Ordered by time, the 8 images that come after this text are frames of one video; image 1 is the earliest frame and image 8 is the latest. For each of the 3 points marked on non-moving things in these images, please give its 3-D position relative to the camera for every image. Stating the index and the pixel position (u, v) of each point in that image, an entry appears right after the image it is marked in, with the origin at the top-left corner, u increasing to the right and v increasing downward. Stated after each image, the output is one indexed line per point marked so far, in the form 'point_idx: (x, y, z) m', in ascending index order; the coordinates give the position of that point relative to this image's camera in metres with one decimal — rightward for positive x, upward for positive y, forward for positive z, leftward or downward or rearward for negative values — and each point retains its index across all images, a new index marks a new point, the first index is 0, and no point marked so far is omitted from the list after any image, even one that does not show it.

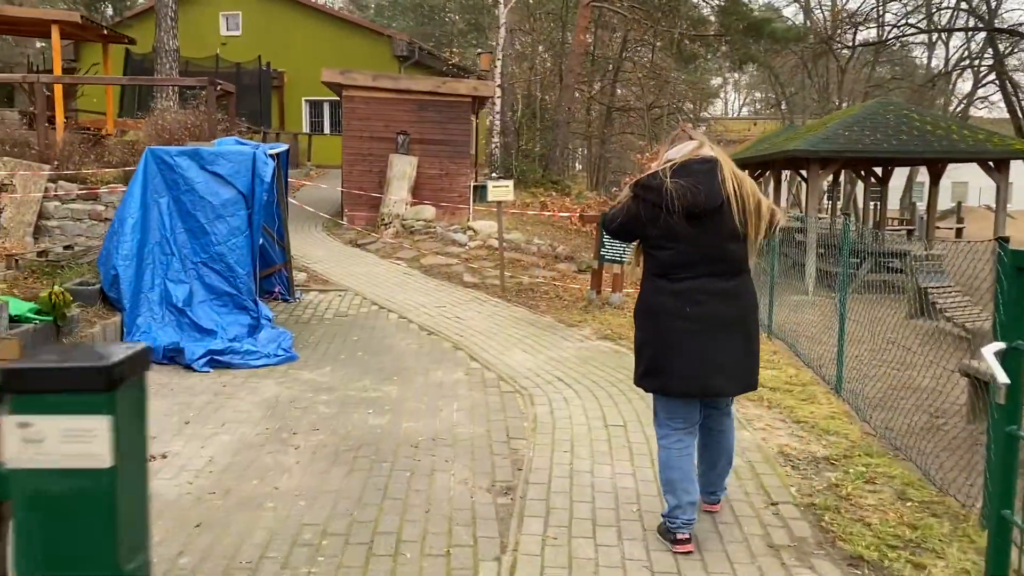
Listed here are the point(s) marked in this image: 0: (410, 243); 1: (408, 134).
0: (-1.4, +0.6, +11.9) m
1: (-1.7, +2.4, +13.9) m
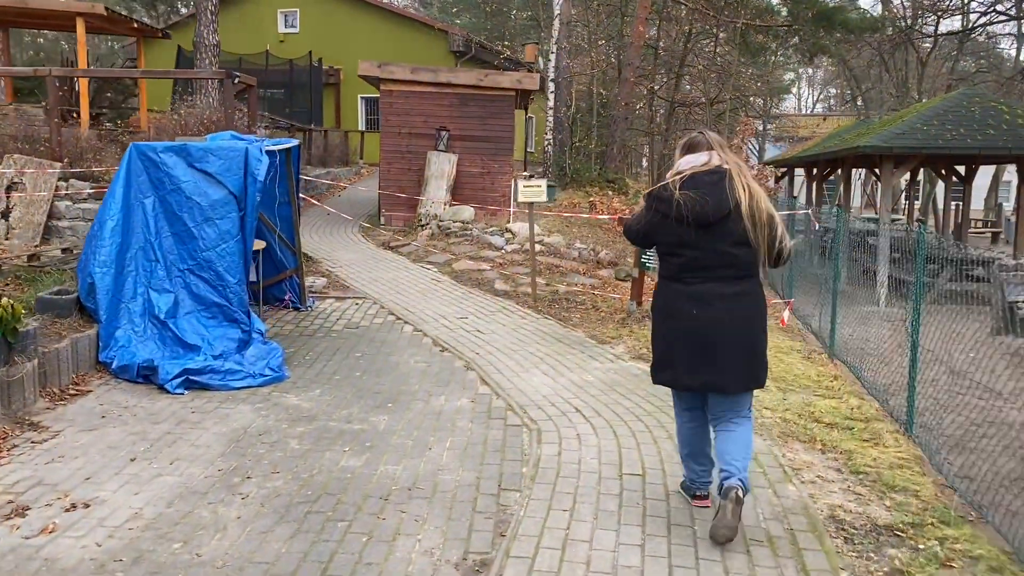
0: (-0.9, +0.5, +11.2) m
1: (-1.0, +2.4, +13.2) m
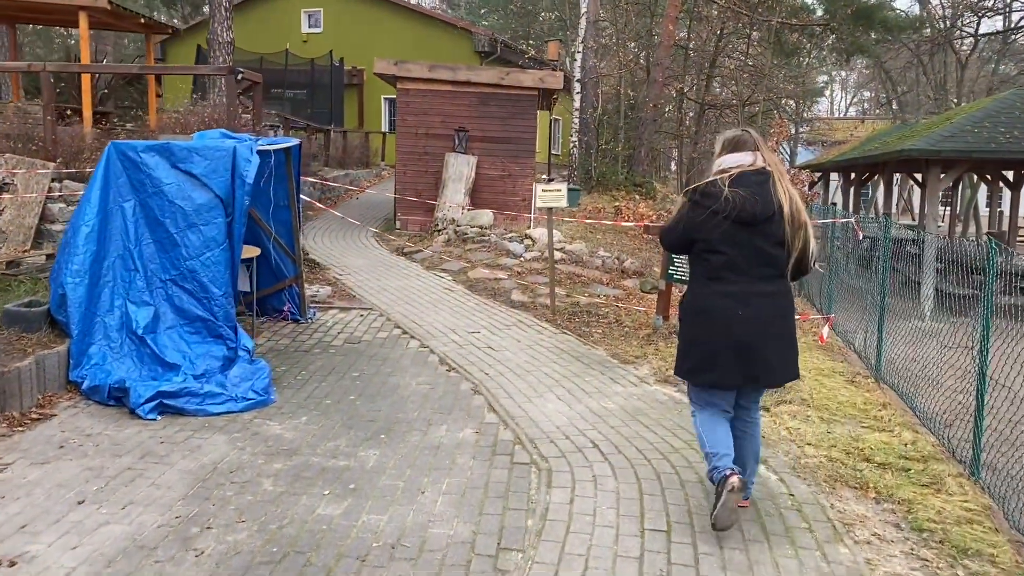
0: (-0.6, +0.4, +10.6) m
1: (-0.7, +2.3, +12.6) m
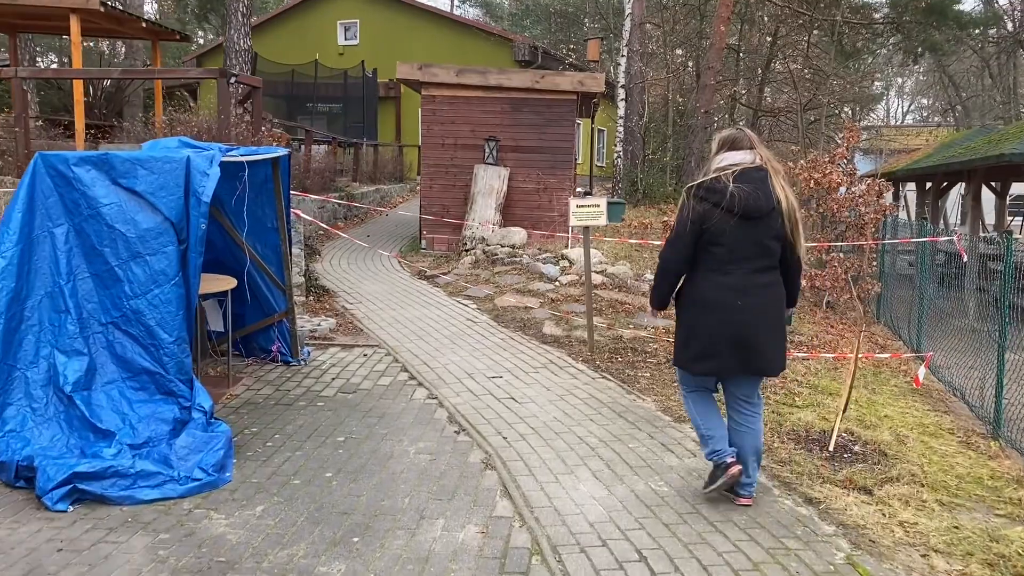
0: (-0.2, +0.1, +9.4) m
1: (-0.2, +1.9, +11.5) m
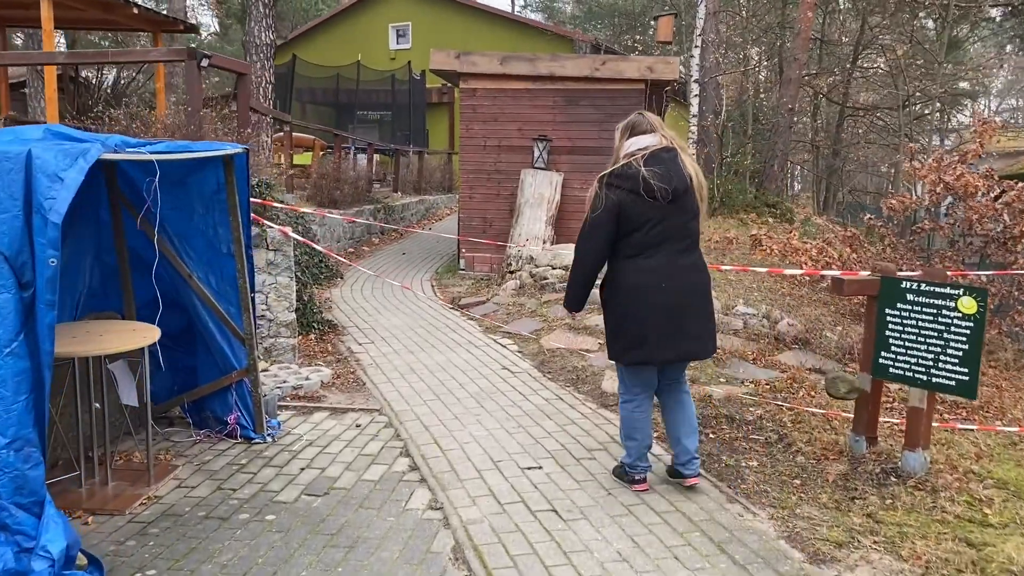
0: (+0.2, -0.1, +7.6) m
1: (+0.4, +1.6, +9.7) m
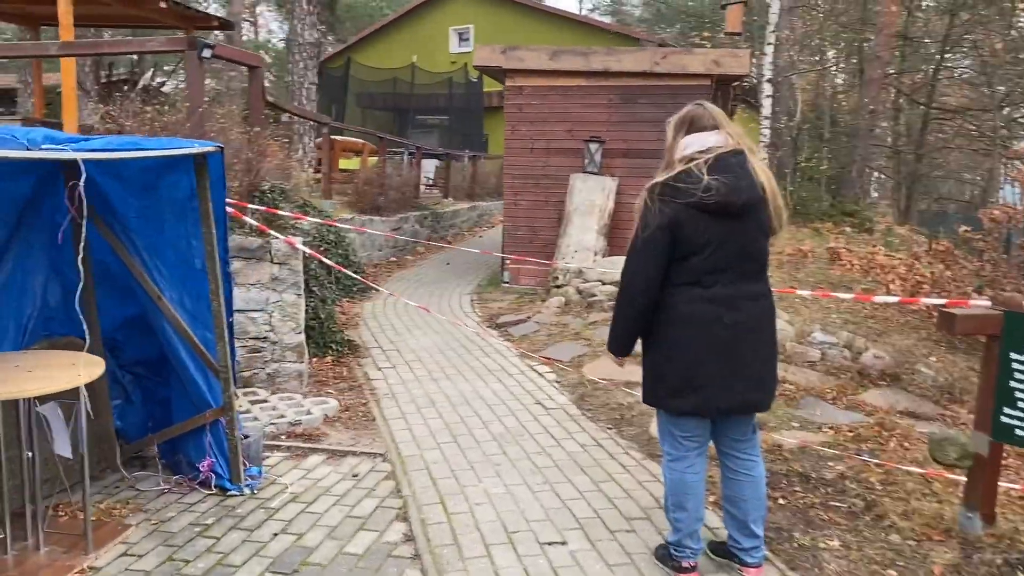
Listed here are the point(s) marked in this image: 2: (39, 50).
0: (+0.5, -0.3, +6.8) m
1: (+0.9, +1.5, +8.9) m
2: (-2.9, +1.5, +5.5) m
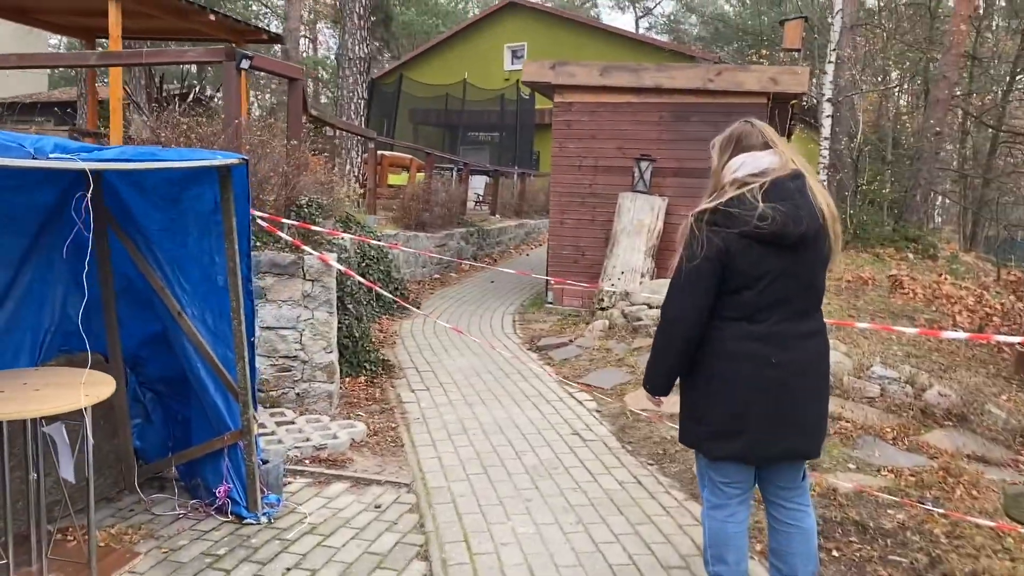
0: (+0.9, -0.5, +6.5) m
1: (+1.4, +1.2, +8.6) m
2: (-2.6, +1.4, +5.4) m
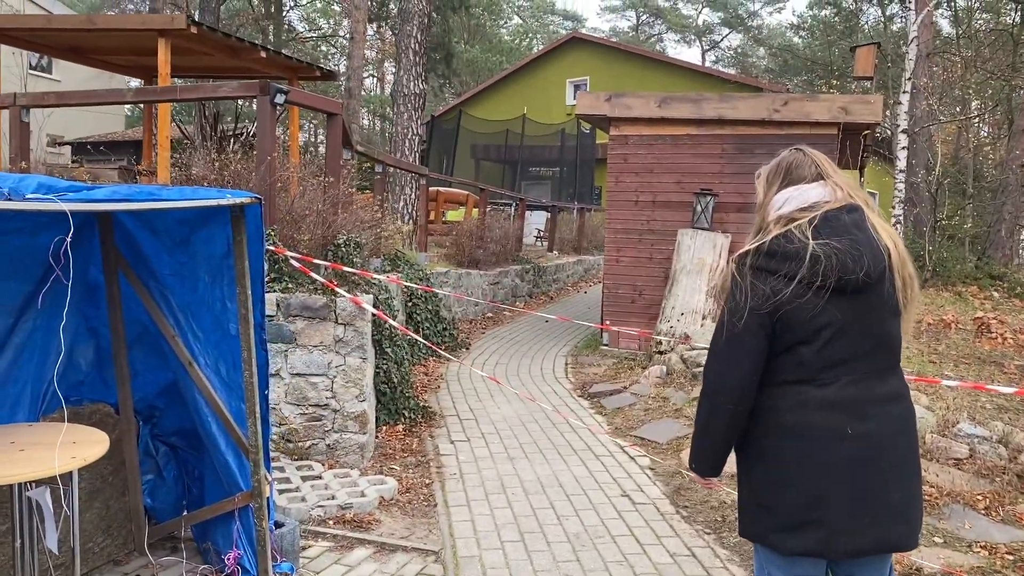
0: (+1.2, -0.8, +6.1) m
1: (+1.9, +0.8, +8.2) m
2: (-2.4, +1.2, +5.3) m
